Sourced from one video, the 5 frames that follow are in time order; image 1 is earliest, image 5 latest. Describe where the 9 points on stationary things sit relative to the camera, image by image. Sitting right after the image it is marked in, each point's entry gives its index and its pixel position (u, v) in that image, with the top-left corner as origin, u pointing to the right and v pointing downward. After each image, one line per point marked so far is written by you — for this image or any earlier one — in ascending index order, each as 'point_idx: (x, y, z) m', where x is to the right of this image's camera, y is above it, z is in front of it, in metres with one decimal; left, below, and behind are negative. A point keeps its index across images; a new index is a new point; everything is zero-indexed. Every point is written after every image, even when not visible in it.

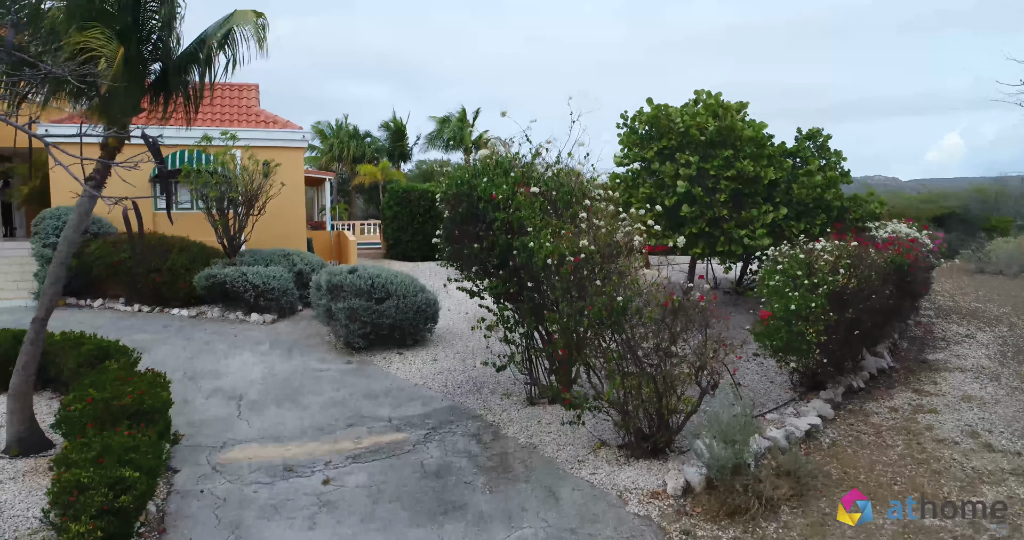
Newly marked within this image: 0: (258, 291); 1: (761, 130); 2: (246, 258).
0: (-3.7, -0.3, +10.8) m
1: (+3.2, +1.8, +9.6) m
2: (-4.1, +0.2, +11.5) m
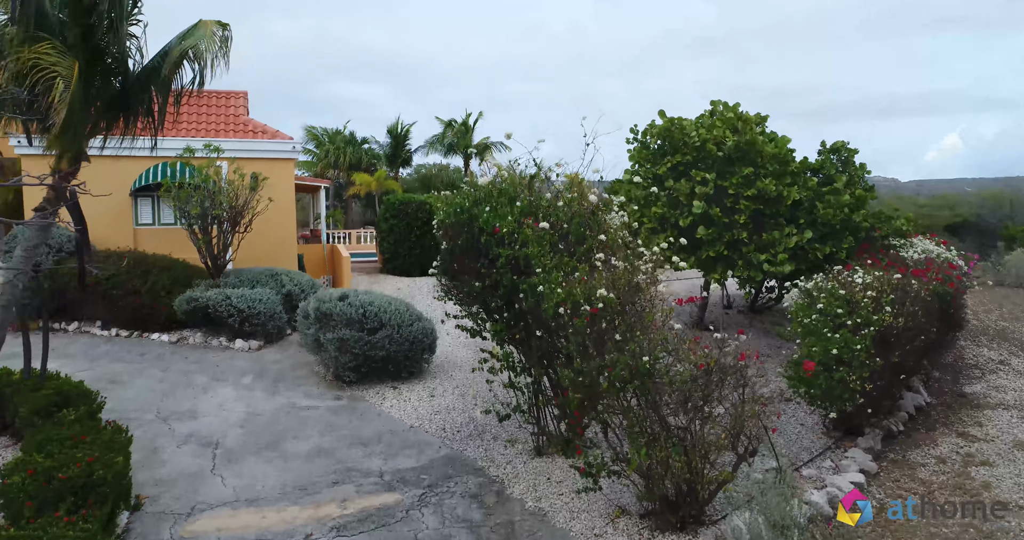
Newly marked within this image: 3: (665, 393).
0: (-3.6, -0.6, +10.0) m
1: (+3.2, +1.5, +8.8) m
2: (-4.1, -0.1, +10.8) m
3: (+0.9, -0.7, +4.5) m
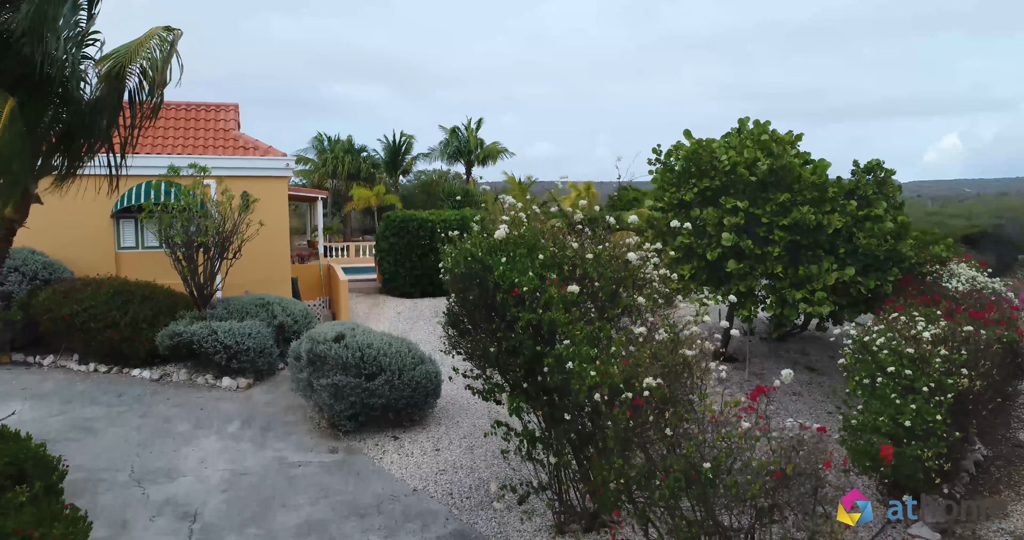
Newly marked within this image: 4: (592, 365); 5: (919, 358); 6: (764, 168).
0: (-3.5, -1.0, +9.2) m
1: (+3.4, +1.1, +8.1) m
2: (-3.9, -0.5, +10.0) m
3: (+1.0, -1.1, +3.7) m
4: (+0.4, -0.5, +4.0) m
5: (+2.9, -0.6, +5.4) m
6: (+2.7, +1.1, +8.0) m
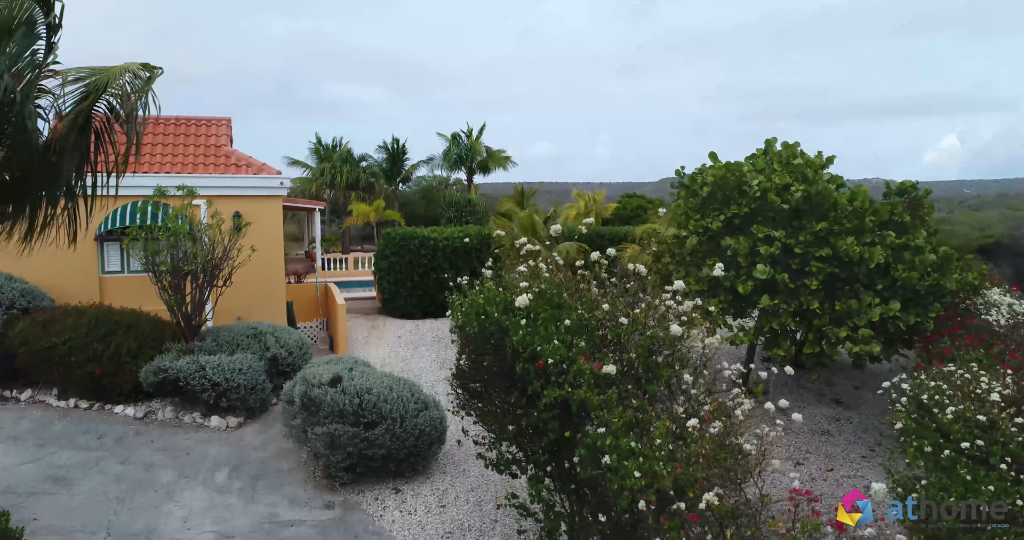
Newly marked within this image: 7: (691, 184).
0: (-3.4, -1.4, +8.6) m
1: (+3.5, +0.7, +7.4) m
2: (-3.8, -0.9, +9.4) m
3: (+1.2, -1.5, +3.0) m
4: (+0.5, -0.9, +3.3) m
5: (+3.1, -1.0, +4.8) m
6: (+2.8, +0.7, +7.4) m
7: (+2.0, +1.0, +8.4) m
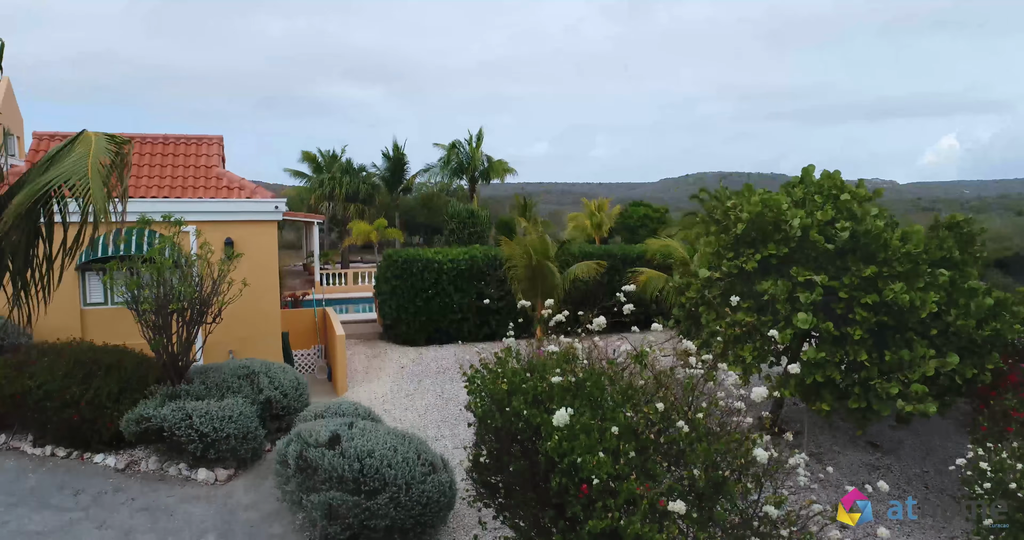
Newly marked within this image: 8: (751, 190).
0: (-3.2, -1.8, +7.9) m
1: (+3.6, +0.3, +6.7) m
2: (-3.7, -1.3, +8.7) m
3: (+1.3, -1.9, +2.3) m
4: (+0.7, -1.3, +2.6) m
5: (+3.2, -1.4, +4.1) m
6: (+2.9, +0.3, +6.7) m
7: (+2.2, +0.5, +7.7) m
8: (+2.5, +0.8, +7.7) m
